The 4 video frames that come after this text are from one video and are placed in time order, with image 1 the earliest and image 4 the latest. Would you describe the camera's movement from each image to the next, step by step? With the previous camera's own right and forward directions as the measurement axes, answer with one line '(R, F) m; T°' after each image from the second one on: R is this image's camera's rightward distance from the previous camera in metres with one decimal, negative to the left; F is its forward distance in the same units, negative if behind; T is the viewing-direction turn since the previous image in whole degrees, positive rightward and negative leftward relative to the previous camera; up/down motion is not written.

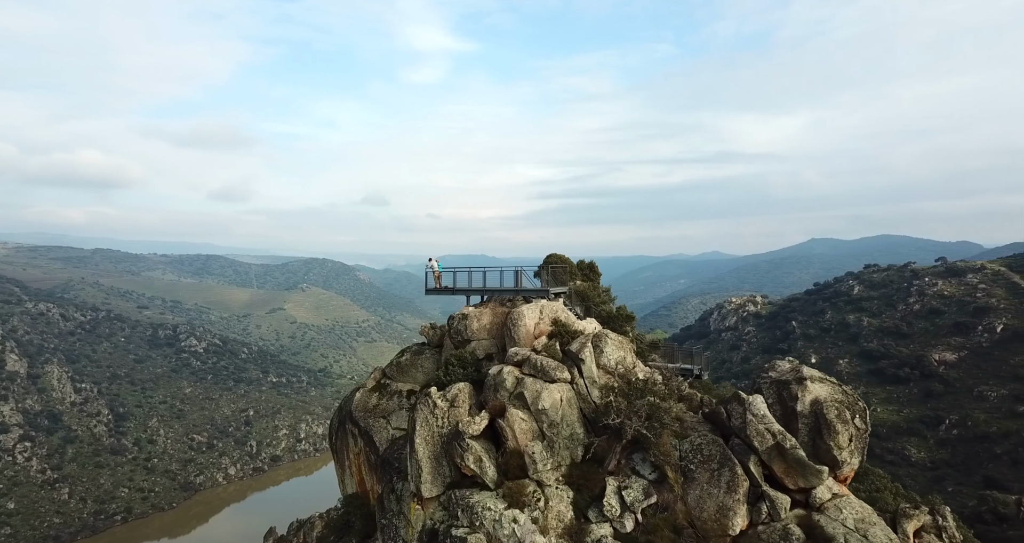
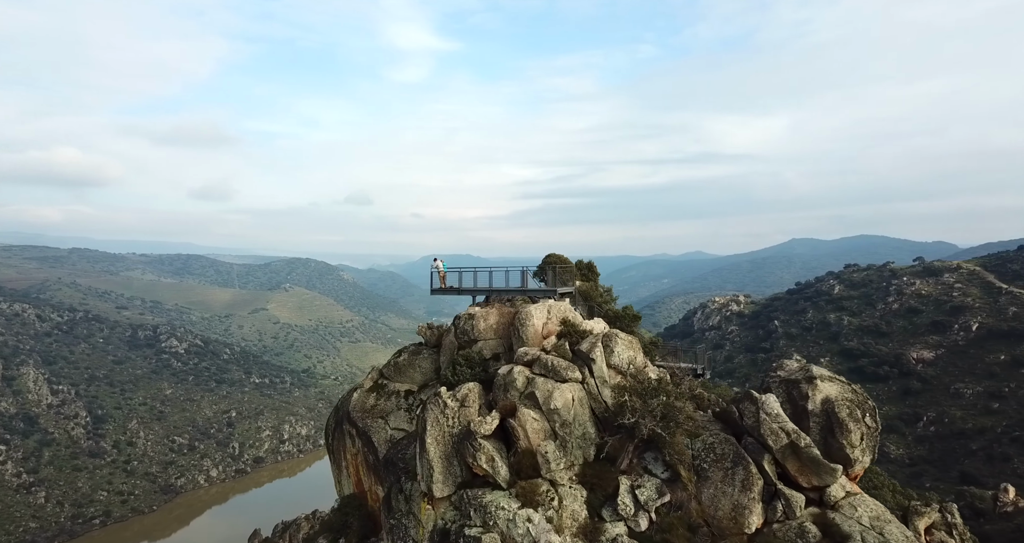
(-0.7, 0.0) m; +1°
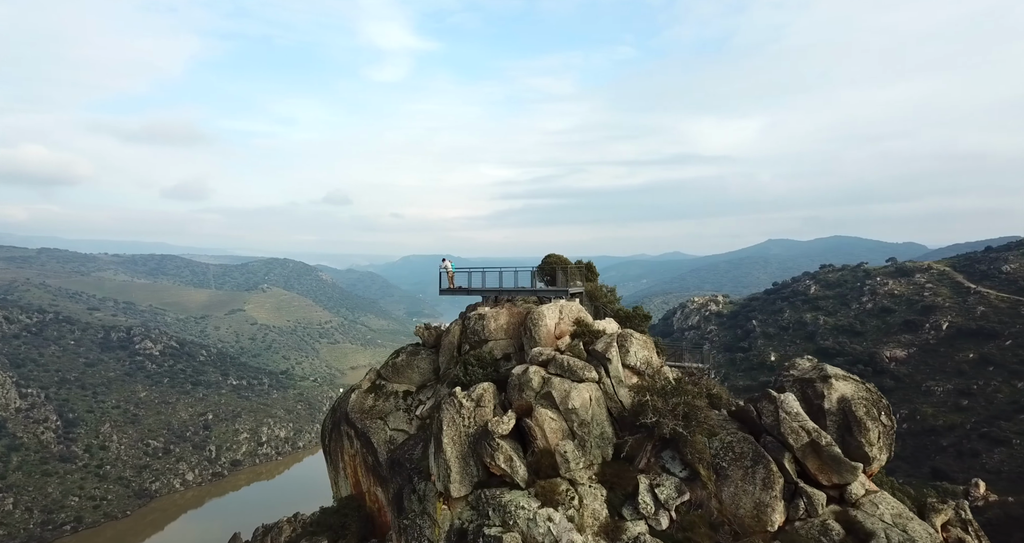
(-1.0, -0.1) m; +1°
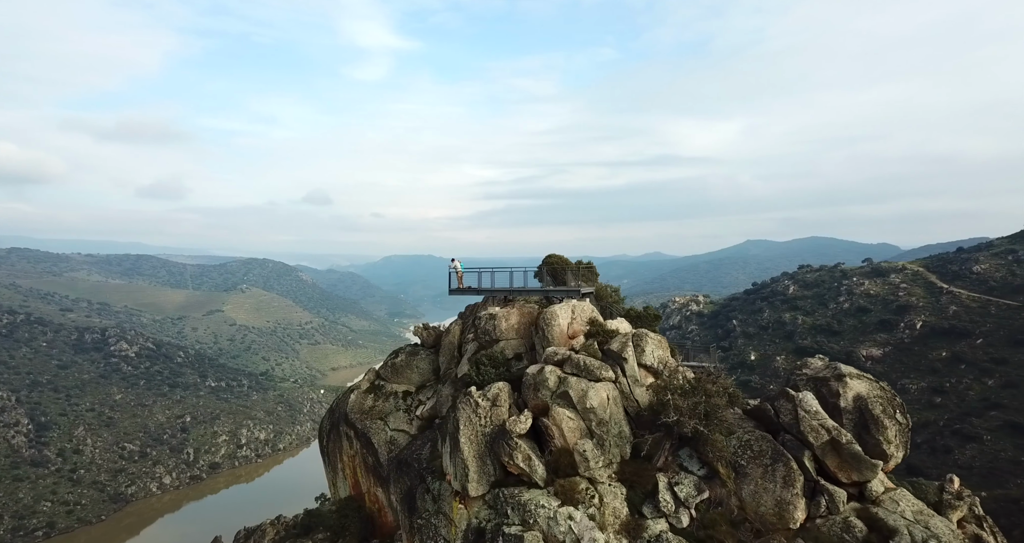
(-1.0, -0.1) m; +1°
